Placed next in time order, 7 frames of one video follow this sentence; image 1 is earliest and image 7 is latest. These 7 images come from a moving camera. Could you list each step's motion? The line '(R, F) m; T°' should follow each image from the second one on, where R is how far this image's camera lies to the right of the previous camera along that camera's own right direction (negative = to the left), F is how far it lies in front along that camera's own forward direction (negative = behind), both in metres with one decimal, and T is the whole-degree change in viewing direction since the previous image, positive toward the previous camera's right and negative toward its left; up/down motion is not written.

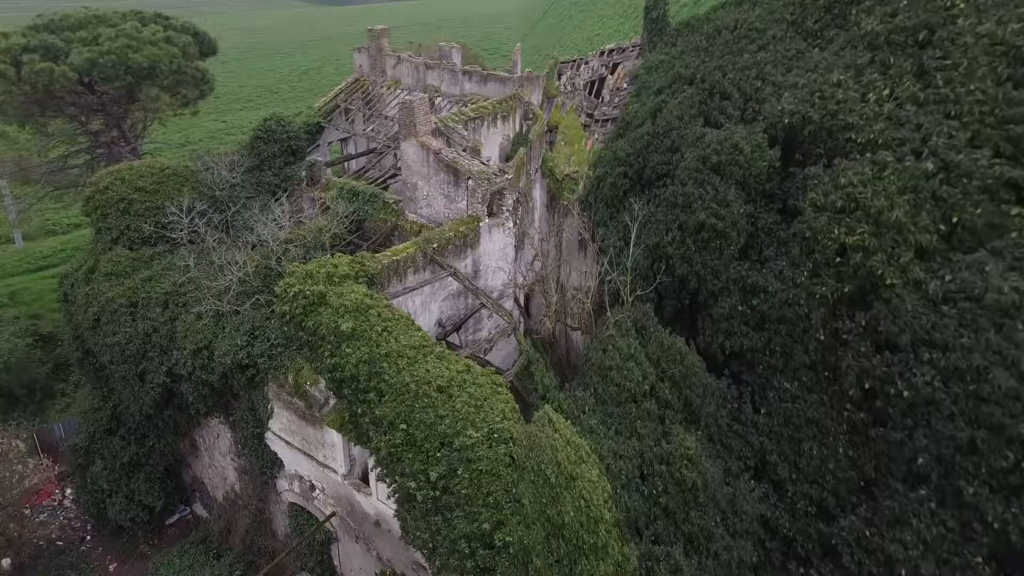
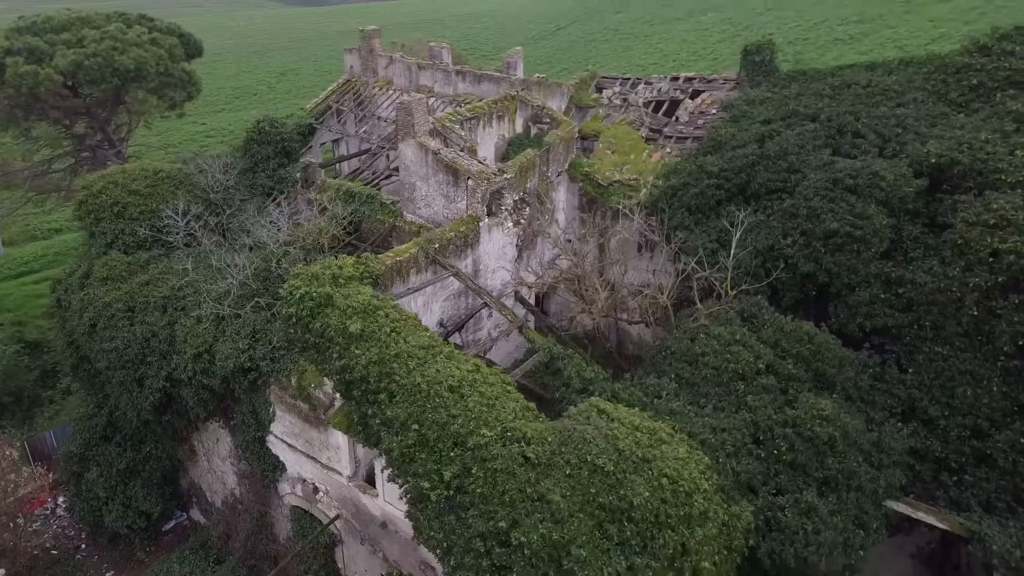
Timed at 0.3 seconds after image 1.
(-0.4, 0.0) m; +1°
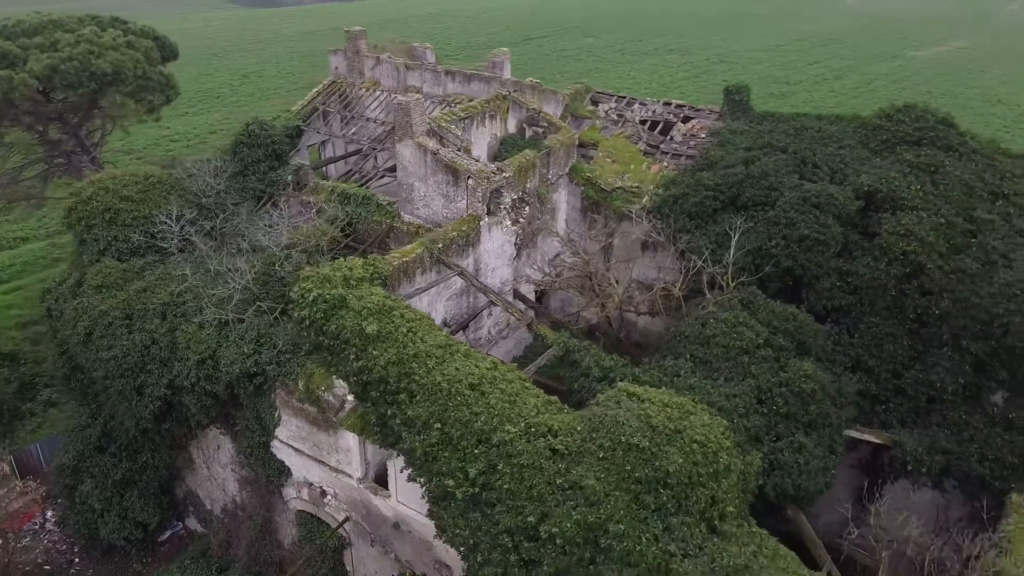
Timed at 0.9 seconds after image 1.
(-0.7, -0.1) m; +3°
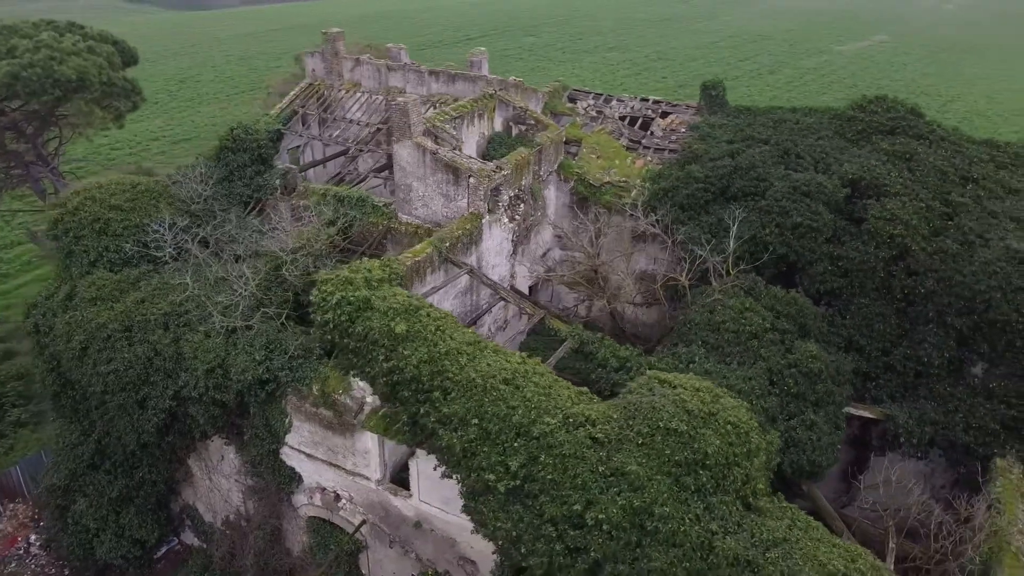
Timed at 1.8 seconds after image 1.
(-1.2, -0.1) m; +4°
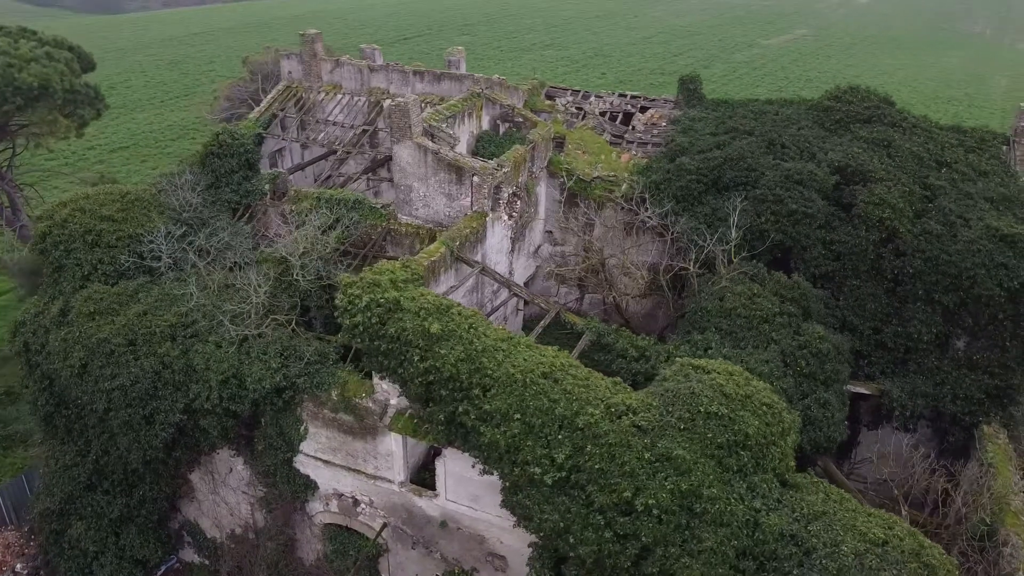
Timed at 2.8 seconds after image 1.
(-1.4, -0.1) m; +4°
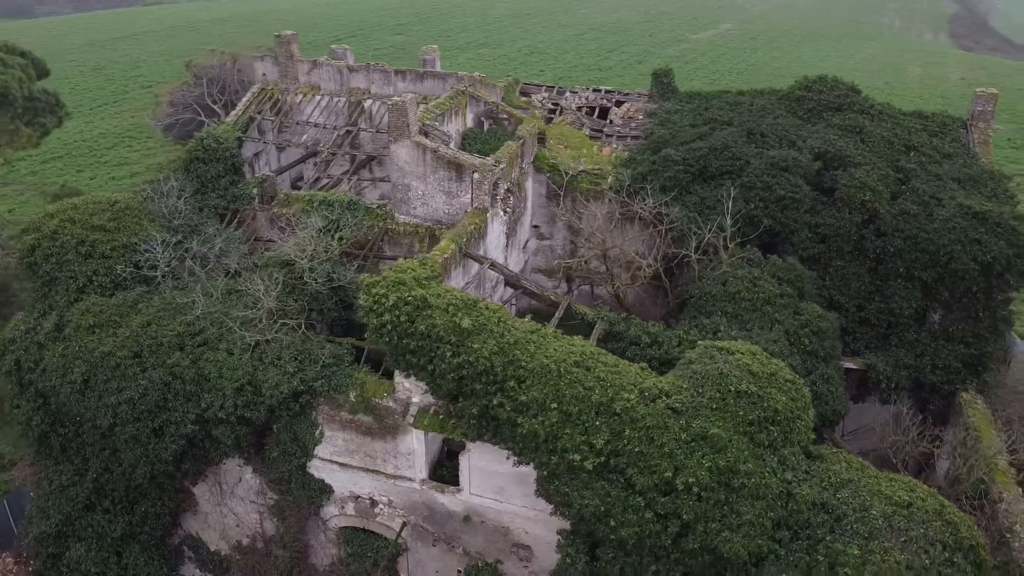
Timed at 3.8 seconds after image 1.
(-1.3, -0.1) m; +4°
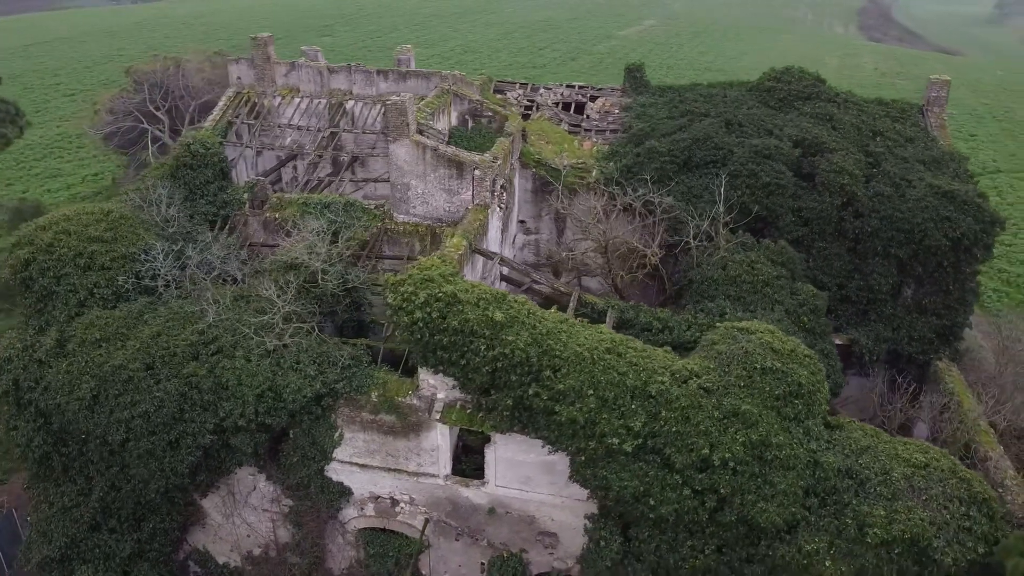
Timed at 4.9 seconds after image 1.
(-1.4, -0.2) m; +5°
